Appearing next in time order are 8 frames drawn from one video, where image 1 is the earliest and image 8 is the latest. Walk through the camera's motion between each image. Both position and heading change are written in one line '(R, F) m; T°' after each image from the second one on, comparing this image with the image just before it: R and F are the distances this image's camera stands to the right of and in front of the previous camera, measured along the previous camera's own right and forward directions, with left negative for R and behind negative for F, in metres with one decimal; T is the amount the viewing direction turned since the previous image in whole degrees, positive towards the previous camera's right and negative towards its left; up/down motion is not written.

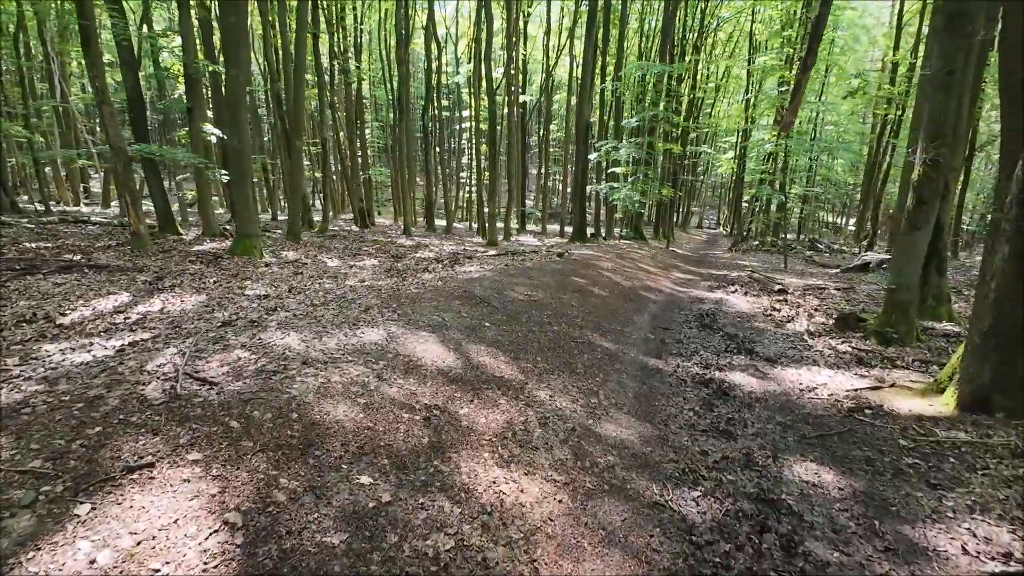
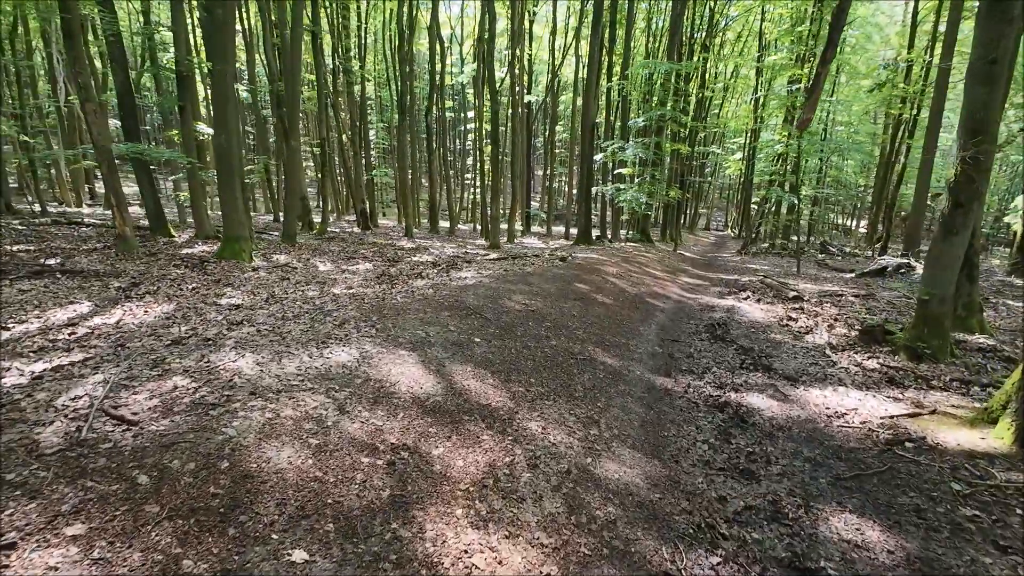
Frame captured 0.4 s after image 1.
(+0.1, +0.5) m; -1°
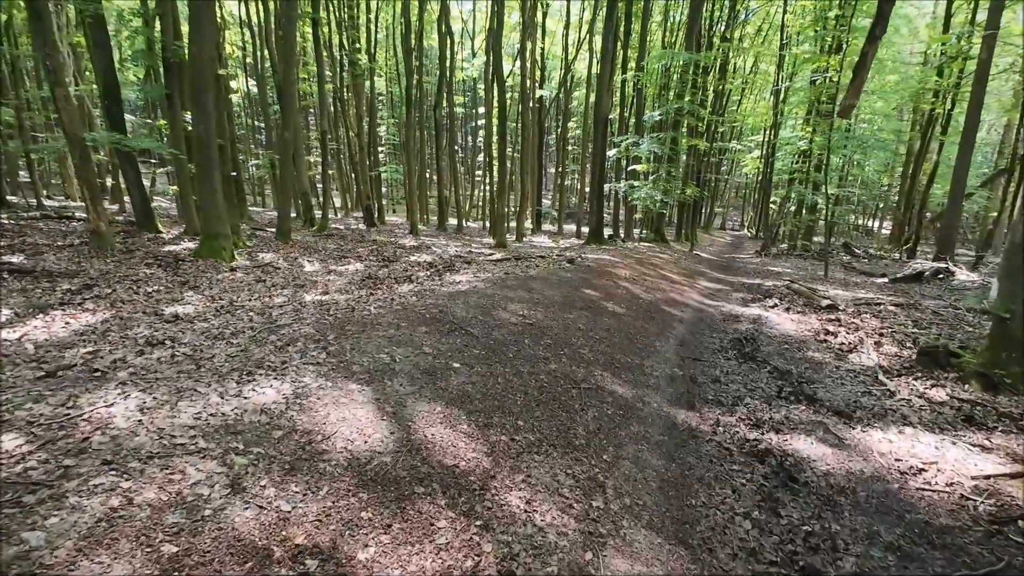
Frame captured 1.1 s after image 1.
(+0.2, +0.9) m; -1°
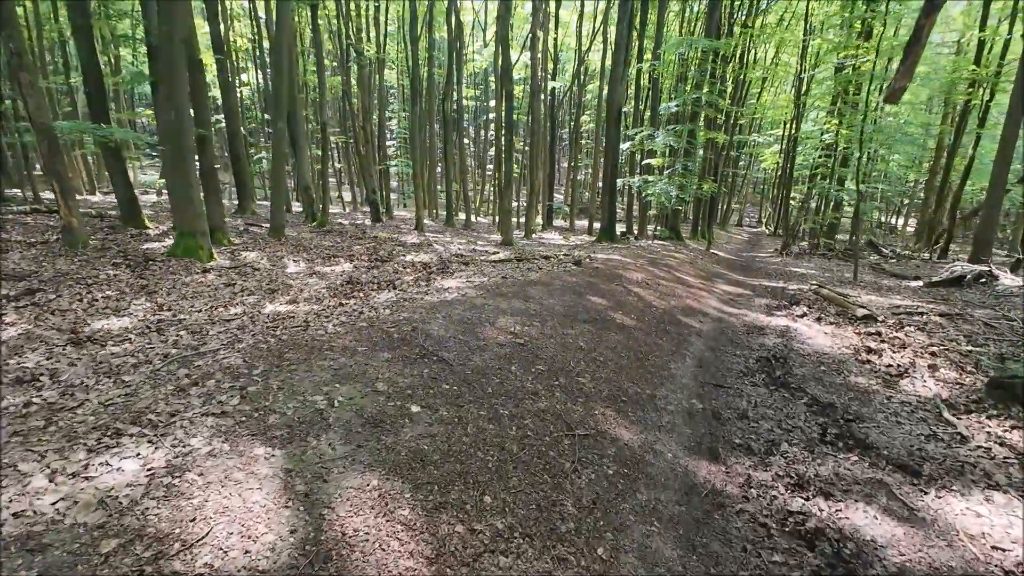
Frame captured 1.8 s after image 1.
(+0.2, +0.9) m; -1°
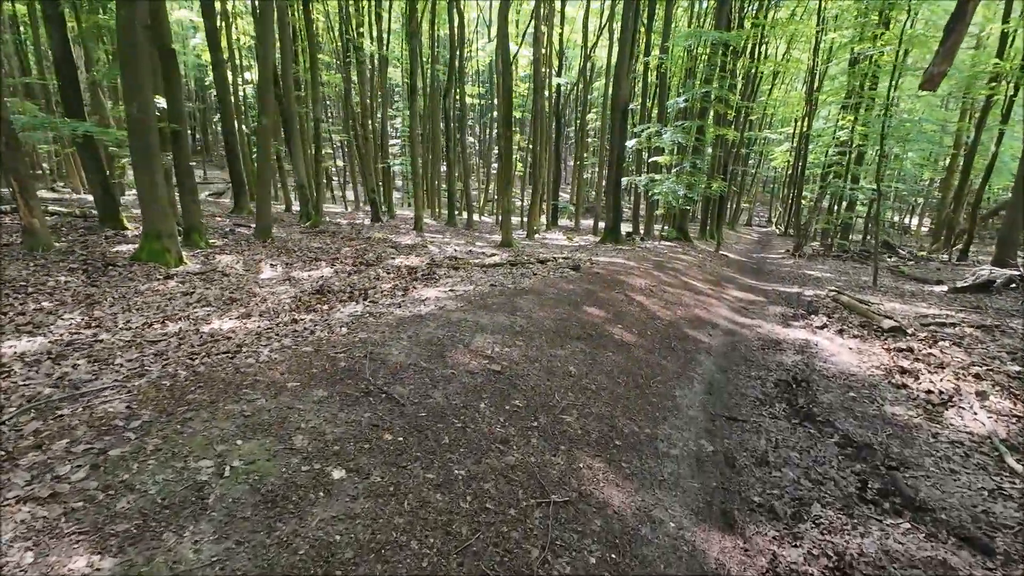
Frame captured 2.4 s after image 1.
(+0.3, +0.7) m; -1°
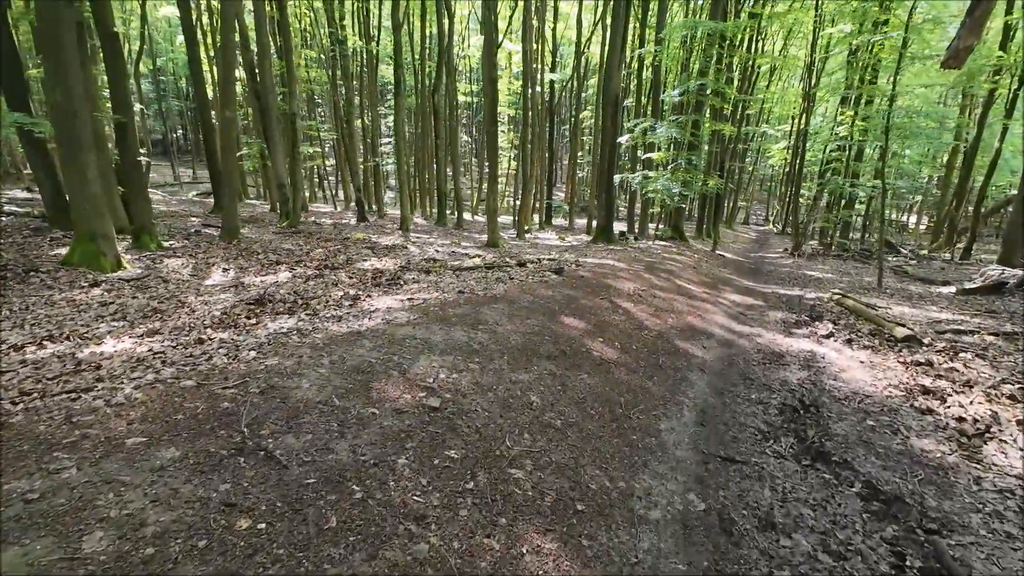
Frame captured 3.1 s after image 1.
(+0.4, +0.8) m; 0°
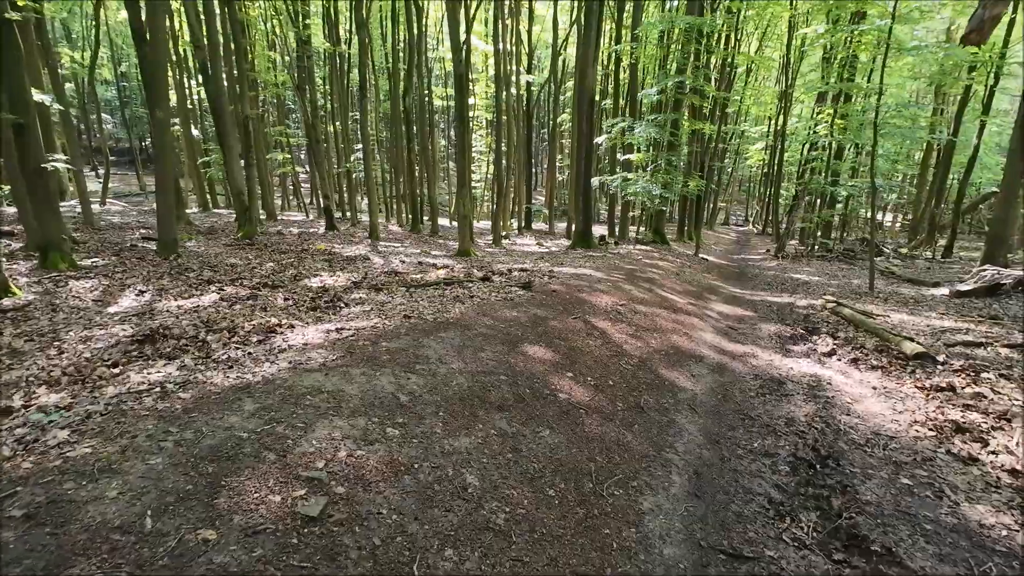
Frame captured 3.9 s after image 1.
(+0.3, +1.0) m; +2°
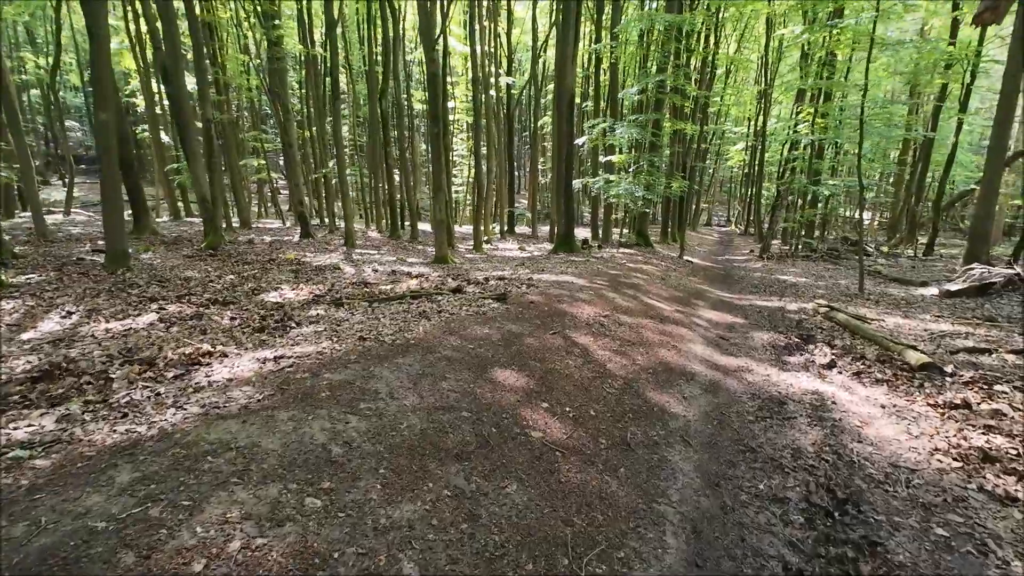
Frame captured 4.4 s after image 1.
(+0.2, +0.6) m; +2°
